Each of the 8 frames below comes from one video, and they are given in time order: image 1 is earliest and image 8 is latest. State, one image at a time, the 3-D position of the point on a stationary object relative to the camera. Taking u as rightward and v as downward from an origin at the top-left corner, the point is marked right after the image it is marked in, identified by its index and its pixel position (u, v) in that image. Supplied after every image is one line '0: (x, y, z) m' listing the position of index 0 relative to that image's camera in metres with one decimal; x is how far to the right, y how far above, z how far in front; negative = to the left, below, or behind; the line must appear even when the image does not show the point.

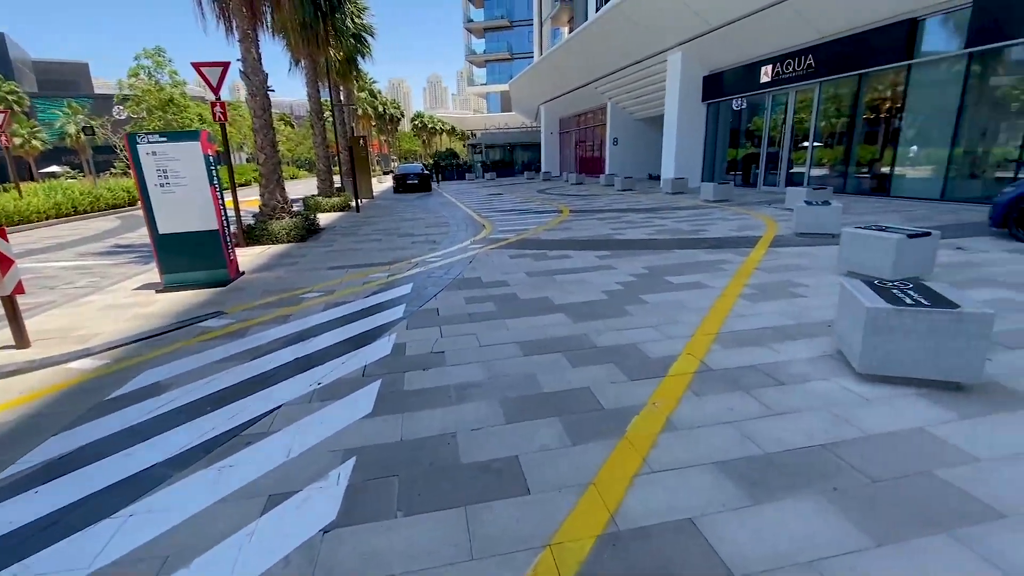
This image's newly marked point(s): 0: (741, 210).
0: (+6.1, +2.1, +13.0) m
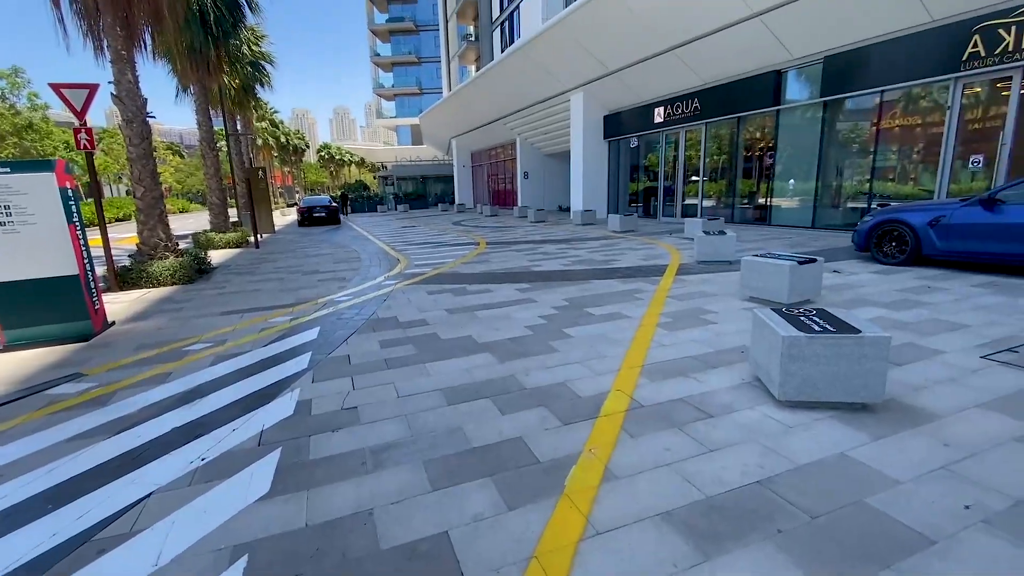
0: (+3.8, +1.4, +13.7) m
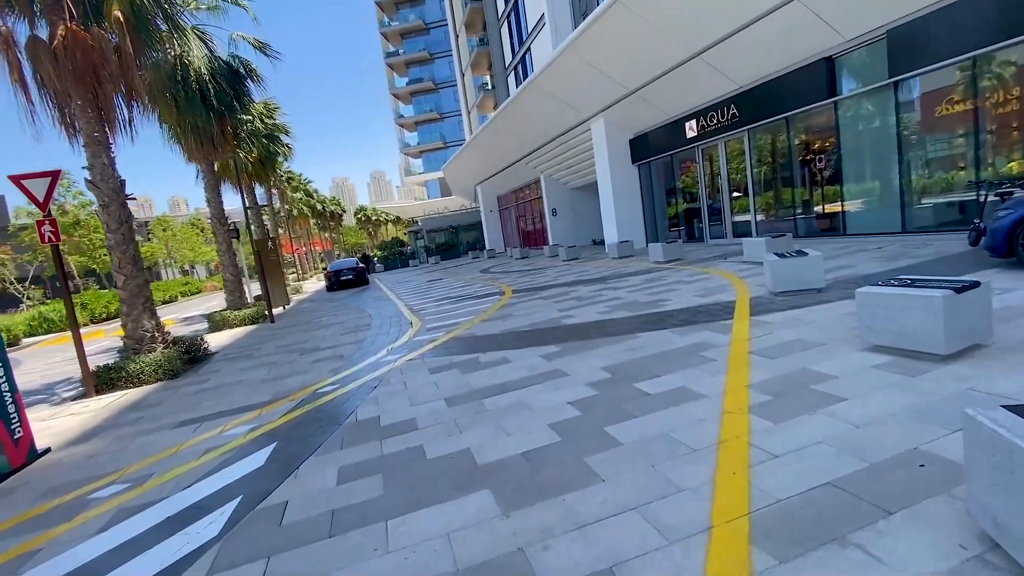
0: (+4.5, +0.5, +11.7) m
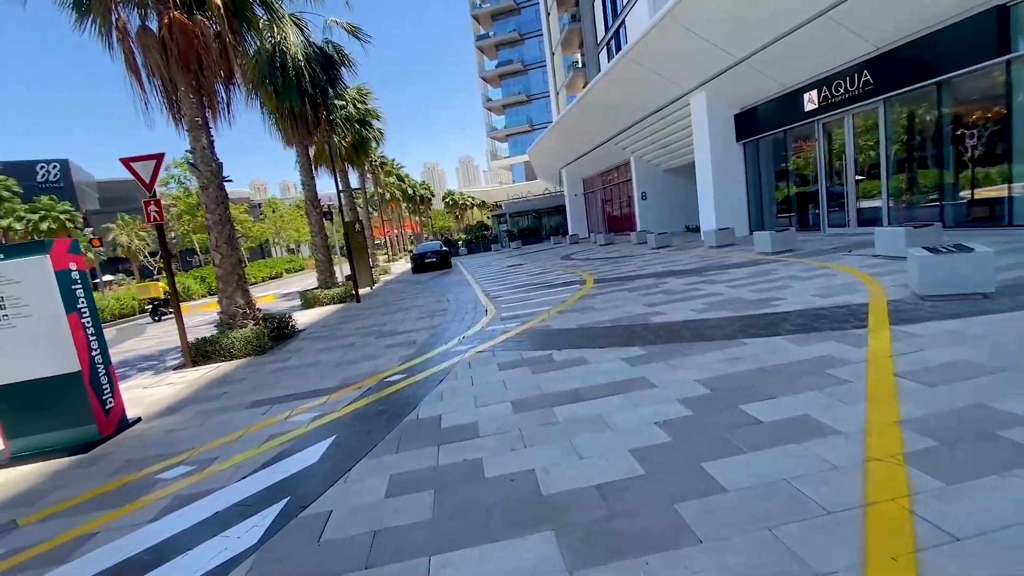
0: (+6.3, +0.5, +10.1) m
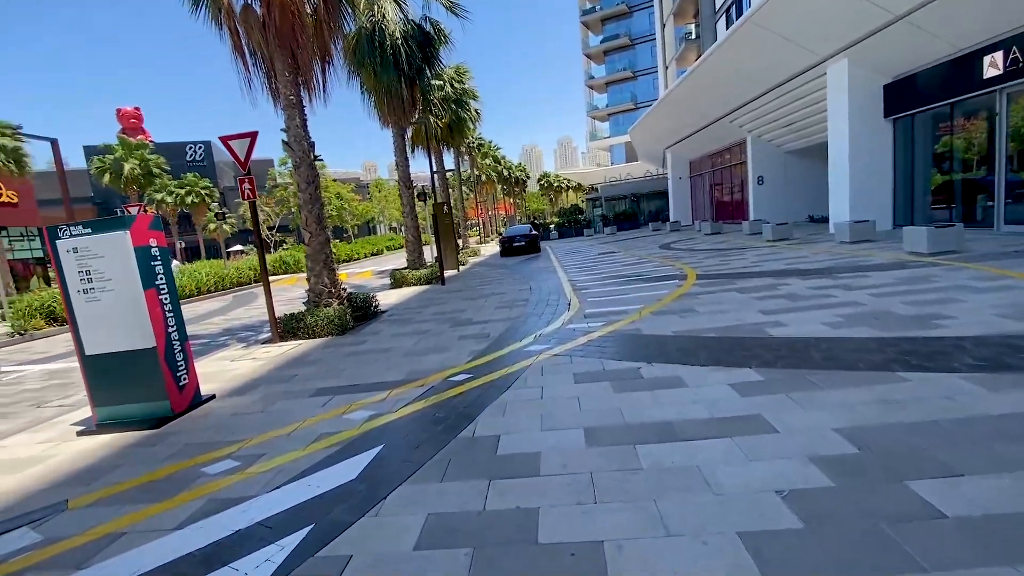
0: (+7.8, +0.3, +7.9) m
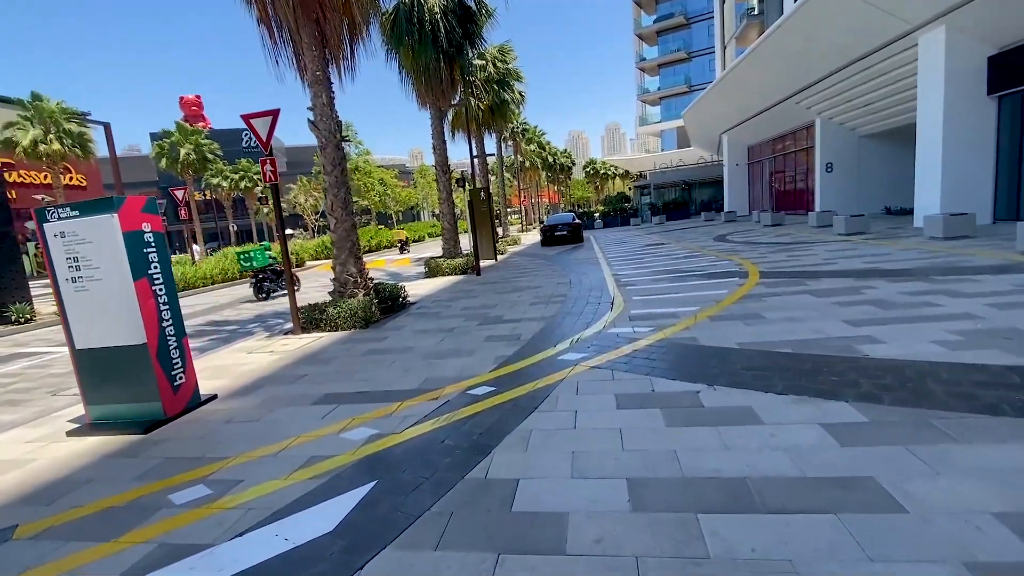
0: (+8.3, +0.2, +6.4) m
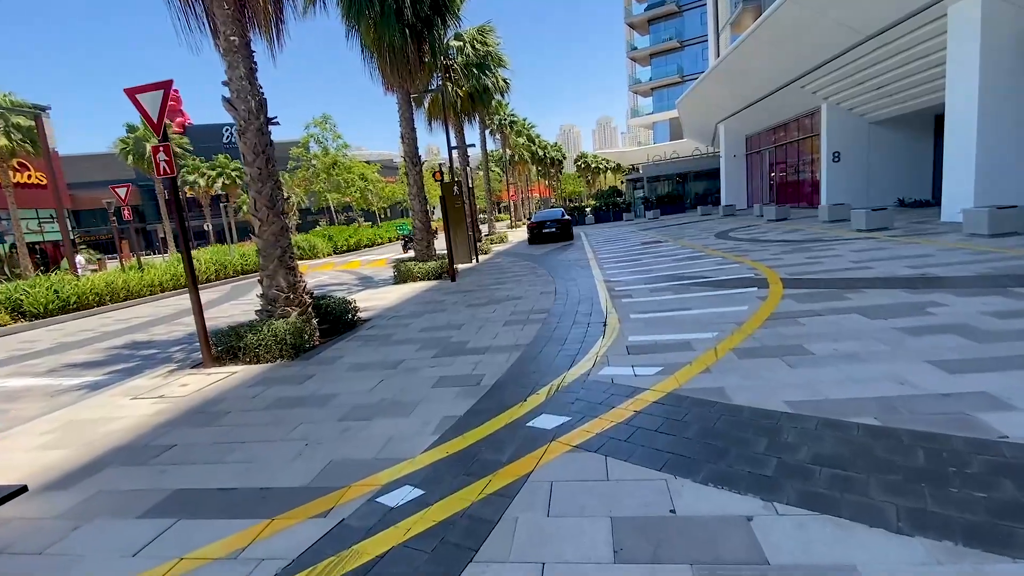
0: (+7.9, 0.0, +4.8) m
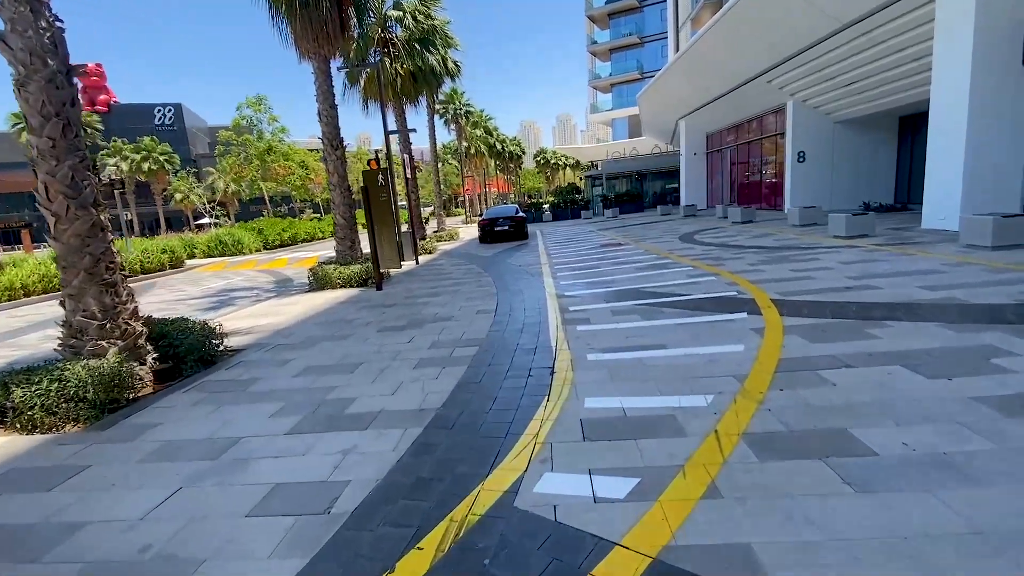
0: (+7.1, -0.4, +3.4) m
